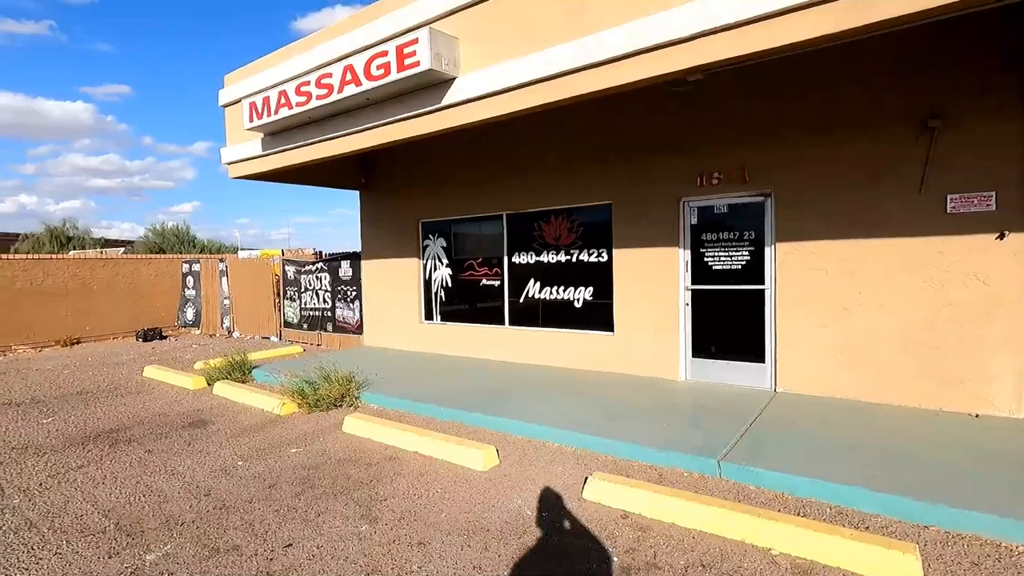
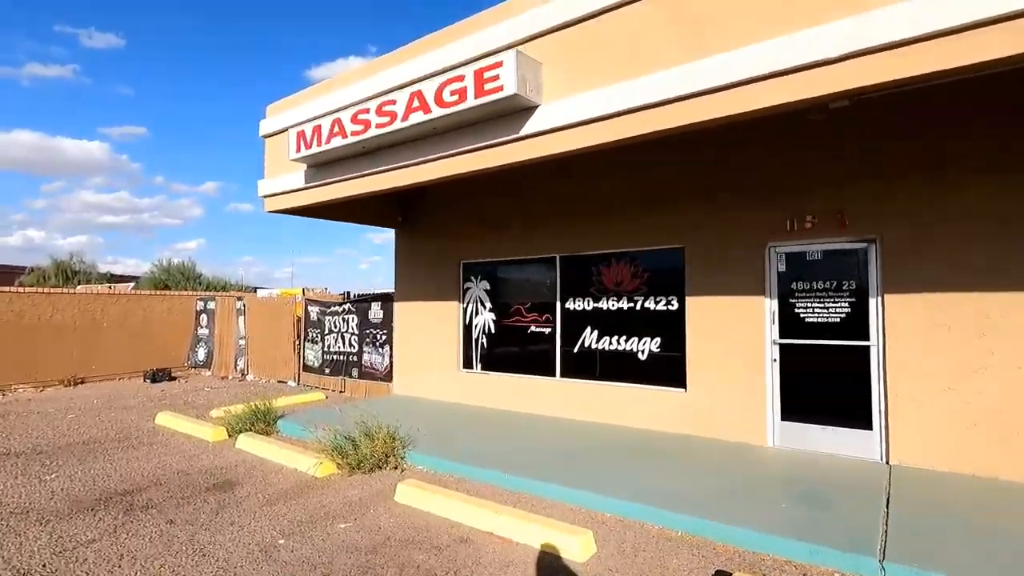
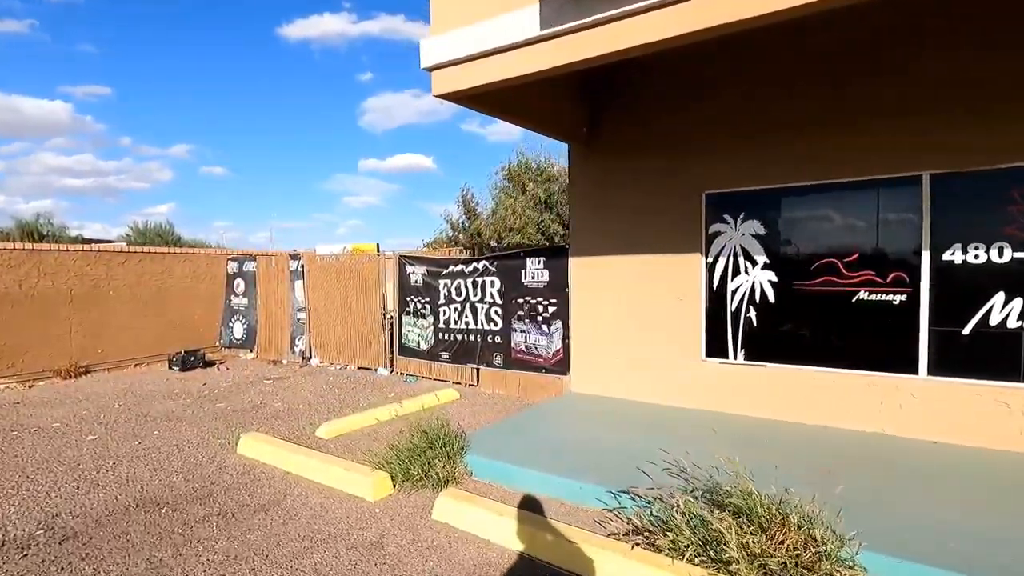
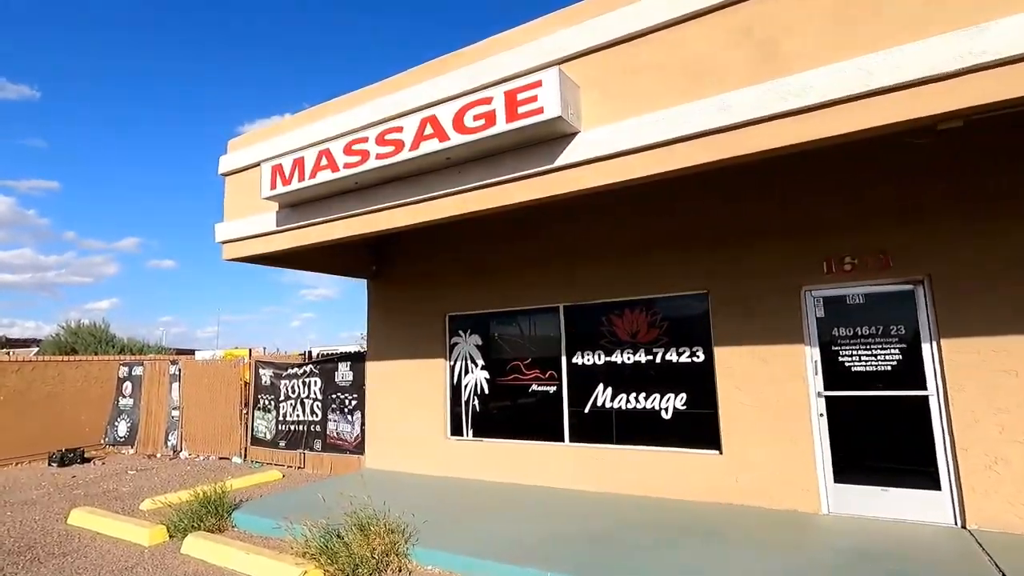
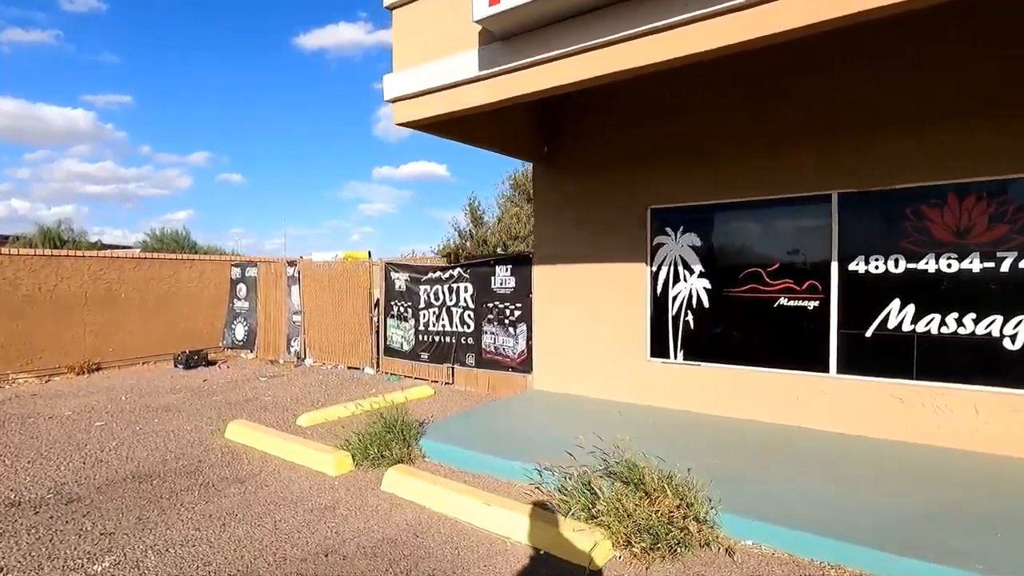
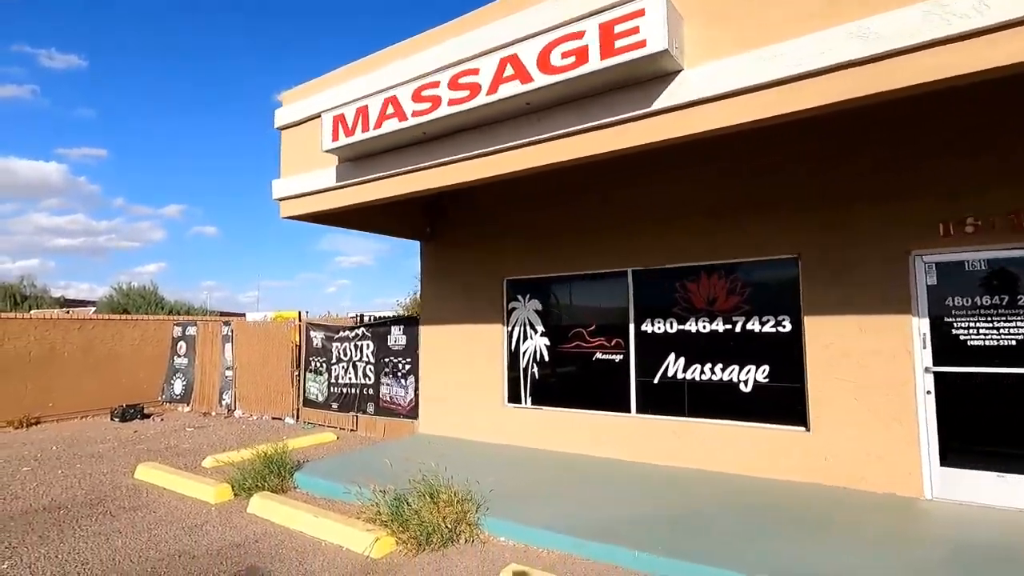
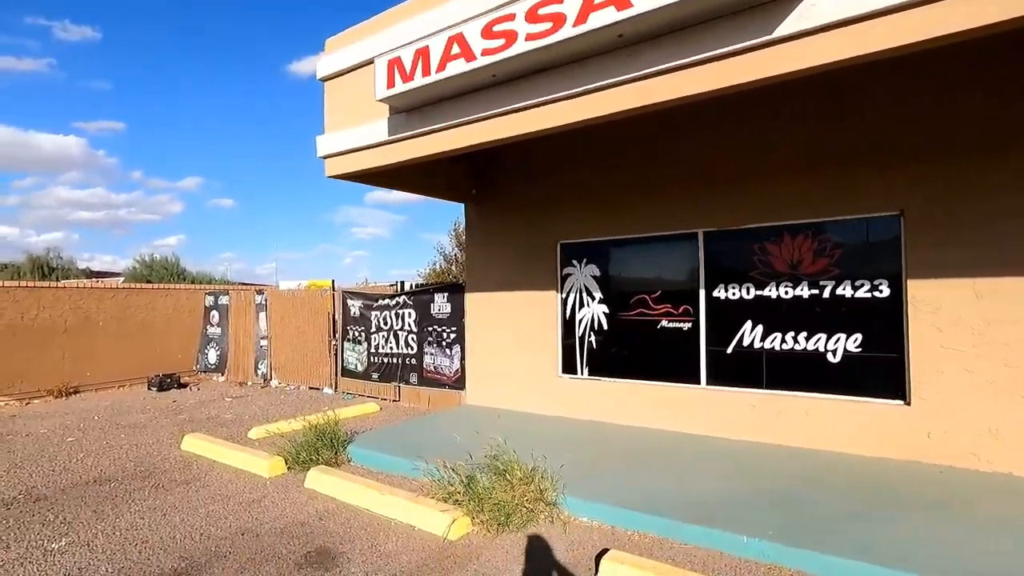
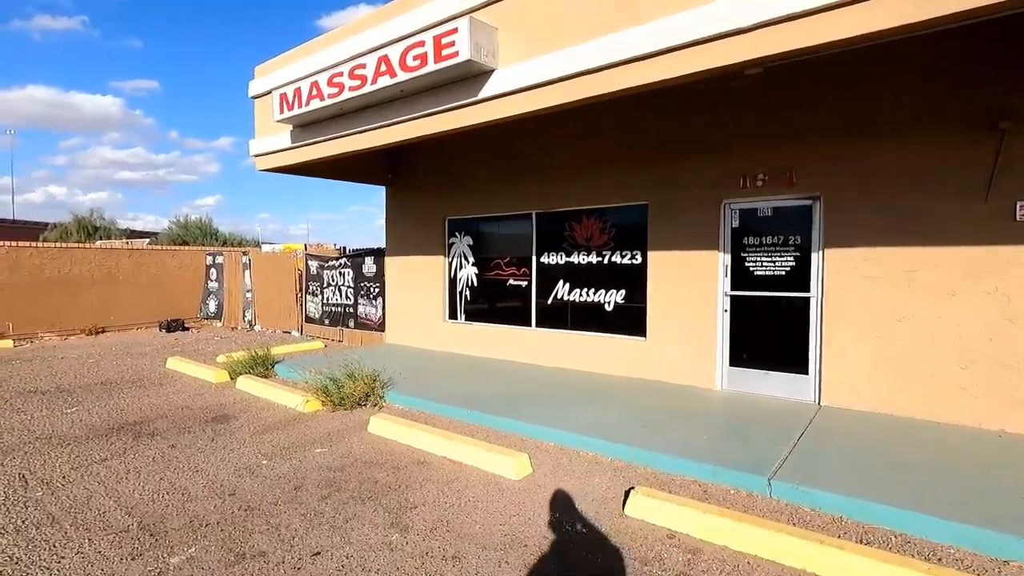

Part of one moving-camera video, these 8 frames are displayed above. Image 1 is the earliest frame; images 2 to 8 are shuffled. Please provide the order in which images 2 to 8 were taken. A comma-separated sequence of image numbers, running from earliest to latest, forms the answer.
8, 2, 4, 6, 7, 5, 3
